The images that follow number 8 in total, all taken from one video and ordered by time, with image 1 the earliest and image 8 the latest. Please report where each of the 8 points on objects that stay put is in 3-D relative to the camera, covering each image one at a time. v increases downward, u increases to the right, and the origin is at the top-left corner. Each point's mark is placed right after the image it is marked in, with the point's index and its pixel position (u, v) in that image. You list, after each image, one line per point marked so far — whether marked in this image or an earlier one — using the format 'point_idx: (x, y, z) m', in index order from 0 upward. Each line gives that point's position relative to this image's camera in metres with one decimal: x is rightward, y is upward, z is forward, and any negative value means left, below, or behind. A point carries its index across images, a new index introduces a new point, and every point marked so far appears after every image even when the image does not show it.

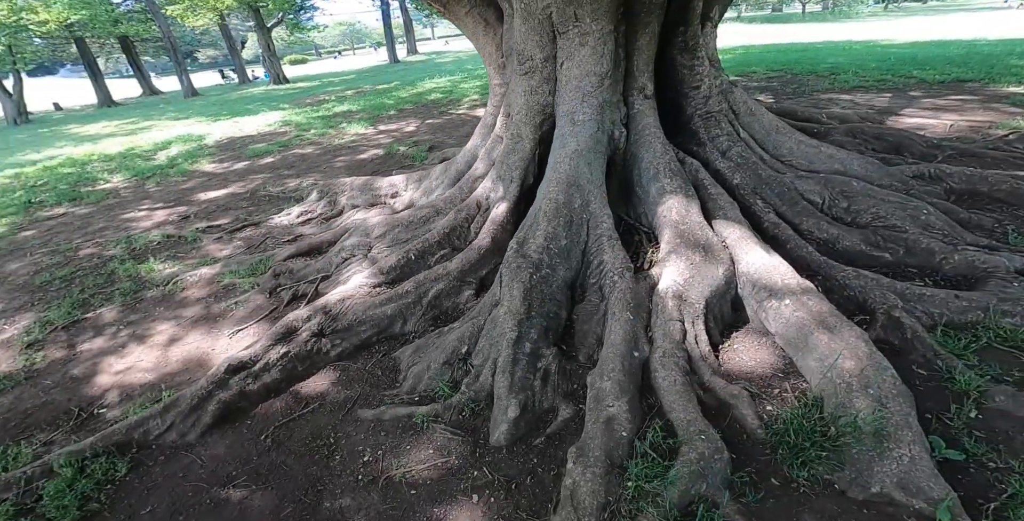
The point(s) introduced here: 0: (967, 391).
0: (+2.7, -0.8, +3.0) m
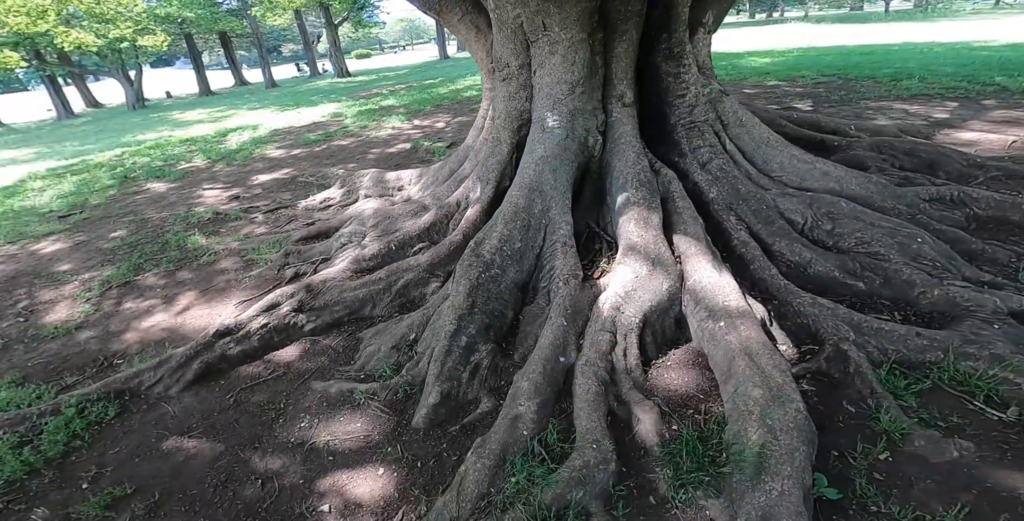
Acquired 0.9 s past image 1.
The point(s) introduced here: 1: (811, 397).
0: (+2.1, -0.9, +2.8) m
1: (+1.9, -0.9, +3.2) m
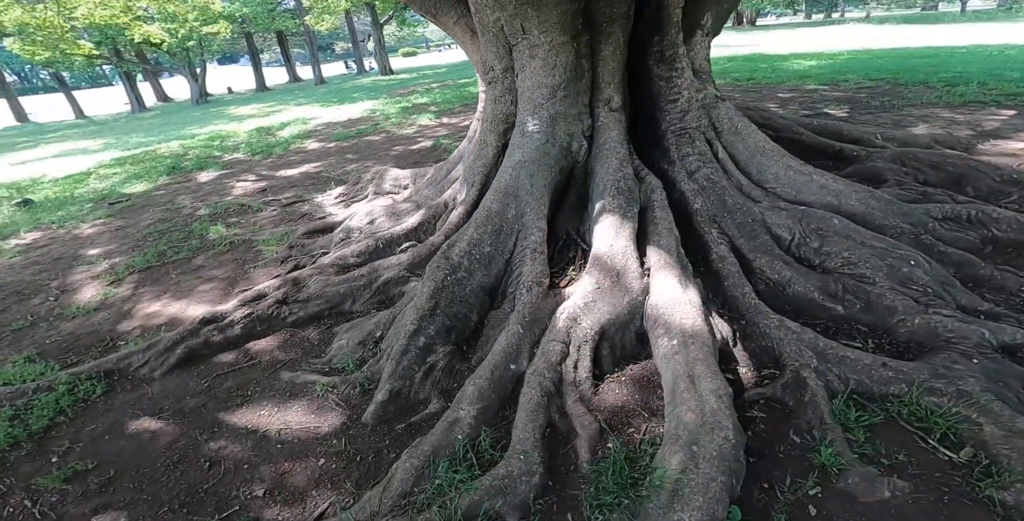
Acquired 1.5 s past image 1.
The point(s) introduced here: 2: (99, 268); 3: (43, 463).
0: (+1.7, -1.1, +2.7) m
1: (+1.5, -1.0, +3.0) m
2: (-5.3, -0.1, +6.6) m
3: (-3.0, -1.3, +3.2) m
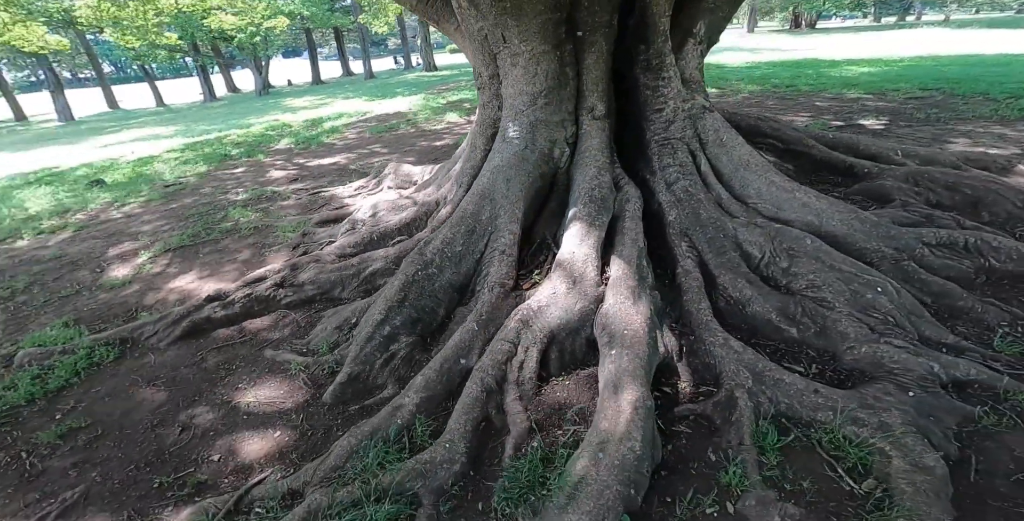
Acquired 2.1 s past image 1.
0: (+1.2, -1.2, +2.7) m
1: (+1.0, -1.1, +3.0) m
2: (-5.3, +0.2, +7.3) m
3: (-3.4, -1.1, +3.7) m
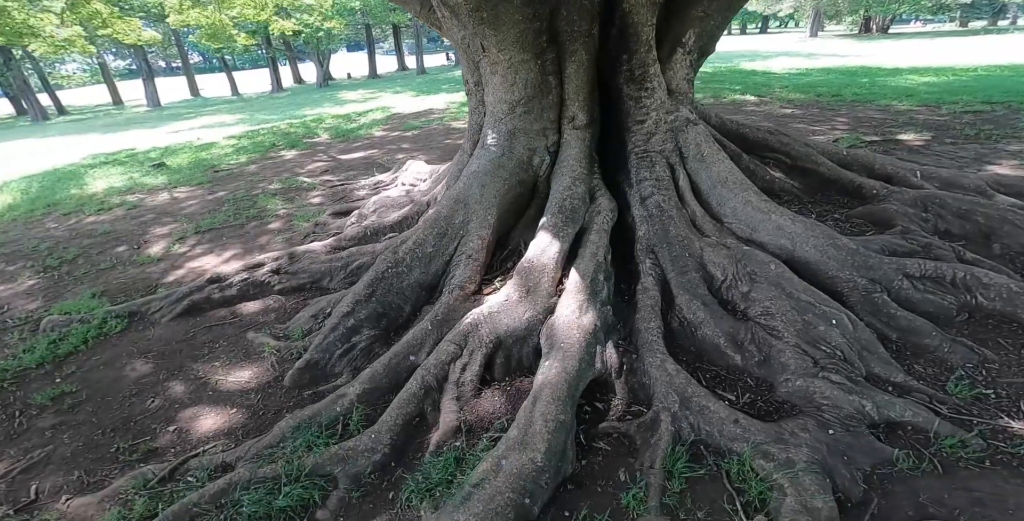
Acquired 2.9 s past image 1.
0: (+0.6, -1.3, +2.7) m
1: (+0.5, -1.2, +3.1) m
2: (-5.2, +0.5, +7.9) m
3: (-3.8, -0.9, +4.2) m
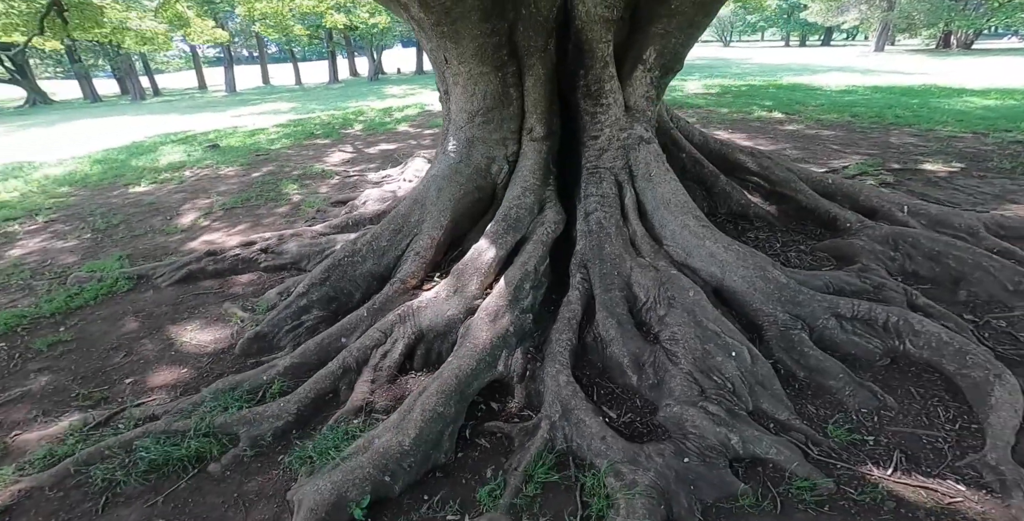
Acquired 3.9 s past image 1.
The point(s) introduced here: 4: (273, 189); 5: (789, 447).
0: (-0.2, -1.4, +2.8) m
1: (-0.2, -1.2, +3.2) m
2: (-5.2, +1.0, +8.7) m
3: (-4.4, -0.6, +4.9) m
4: (-4.2, +1.2, +9.0) m
5: (+1.5, -1.0, +2.8) m
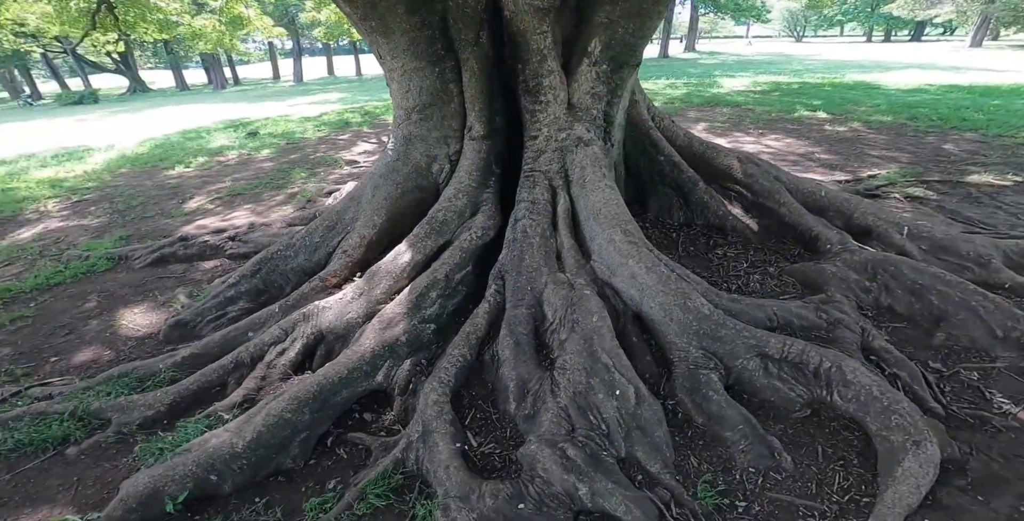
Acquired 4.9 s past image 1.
0: (-1.1, -1.4, +2.7) m
1: (-1.1, -1.3, +3.1) m
2: (-5.1, +1.3, +9.1) m
3: (-4.9, -0.4, +5.2) m
4: (-4.1, +1.4, +9.2) m
5: (+0.6, -1.2, +2.4) m
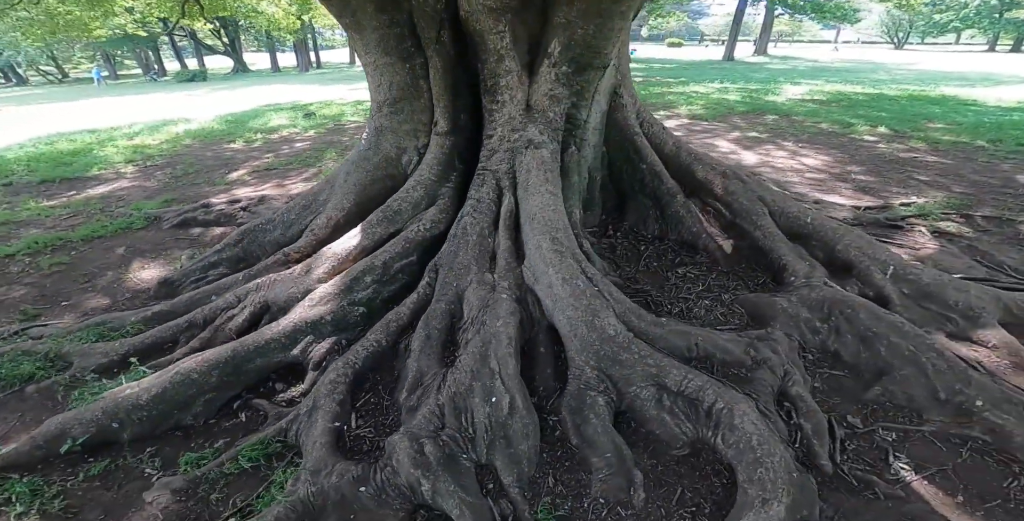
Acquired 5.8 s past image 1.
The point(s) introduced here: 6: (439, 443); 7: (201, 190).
0: (-1.9, -1.3, +2.9) m
1: (-1.8, -1.1, +3.3) m
2: (-4.6, +1.8, +9.8) m
3: (-5.1, +0.1, +6.0) m
4: (-3.5, +1.9, +9.8) m
5: (-0.2, -1.2, +2.4) m
6: (-0.4, -1.0, +2.8) m
7: (-4.9, +1.0, +8.2) m
